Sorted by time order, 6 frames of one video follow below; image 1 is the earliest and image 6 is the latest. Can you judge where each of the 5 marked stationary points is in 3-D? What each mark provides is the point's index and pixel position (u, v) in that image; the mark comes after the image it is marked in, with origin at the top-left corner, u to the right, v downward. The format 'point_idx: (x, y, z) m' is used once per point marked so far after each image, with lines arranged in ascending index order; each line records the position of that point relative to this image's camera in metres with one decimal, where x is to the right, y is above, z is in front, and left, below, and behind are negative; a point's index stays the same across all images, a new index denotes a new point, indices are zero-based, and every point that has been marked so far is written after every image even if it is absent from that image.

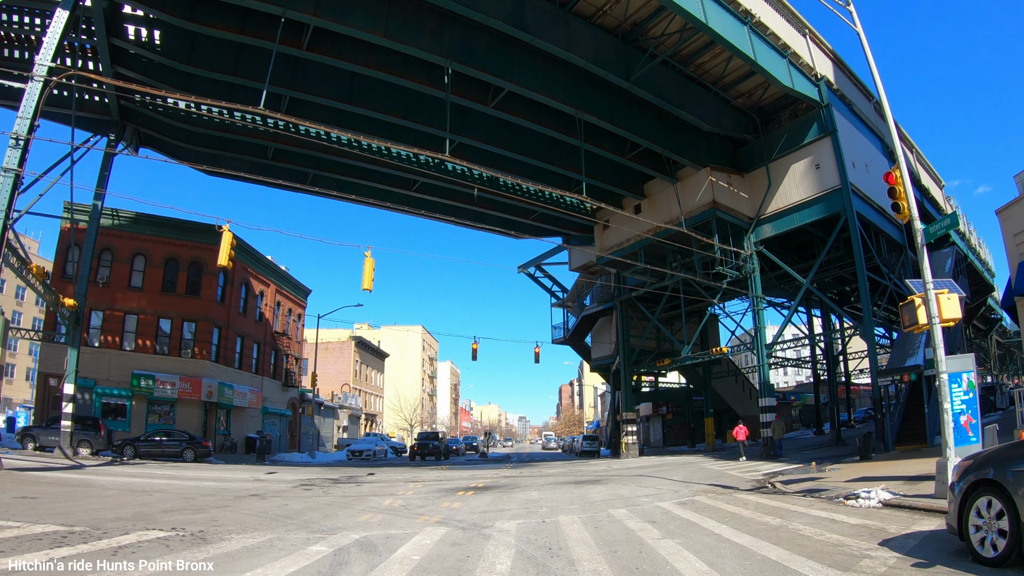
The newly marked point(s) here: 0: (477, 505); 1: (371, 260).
0: (-0.7, -4.3, +11.6) m
1: (-4.0, +0.8, +16.6) m
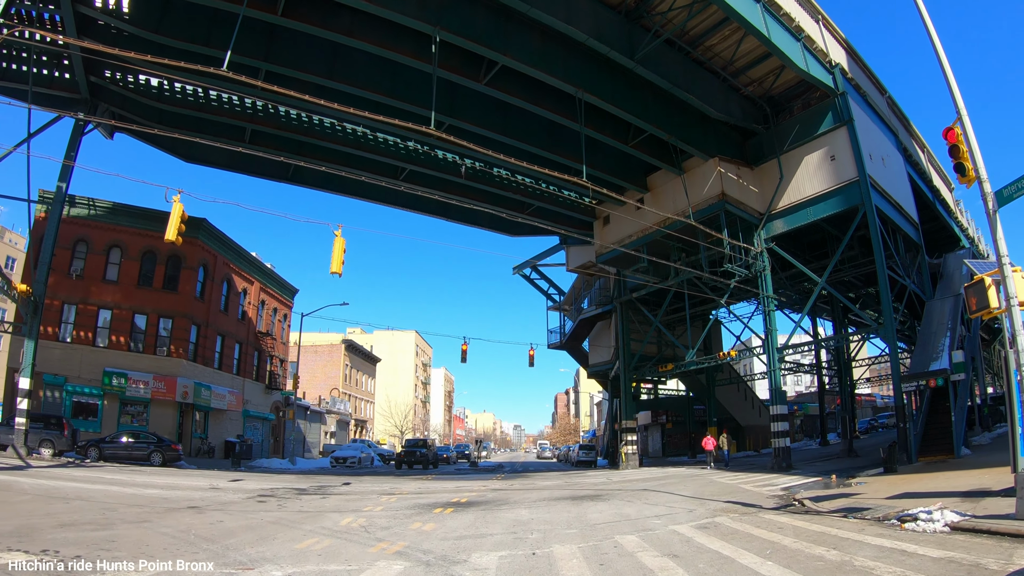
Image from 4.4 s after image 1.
0: (-1.0, -3.9, +9.6) m
1: (-4.2, +1.2, +14.6) m
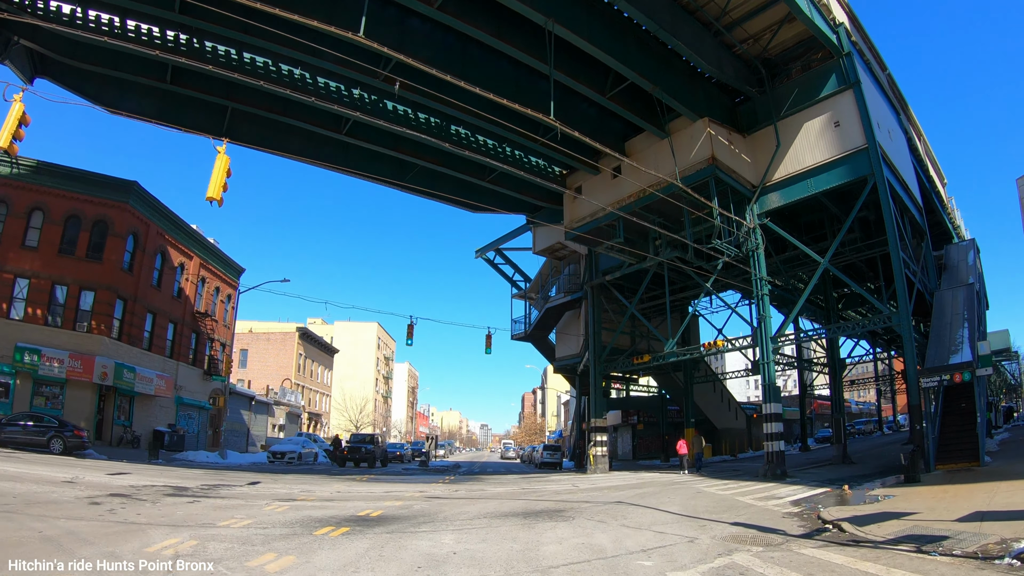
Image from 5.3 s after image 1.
0: (-1.9, -2.8, +6.0) m
1: (-5.2, +2.4, +10.8) m
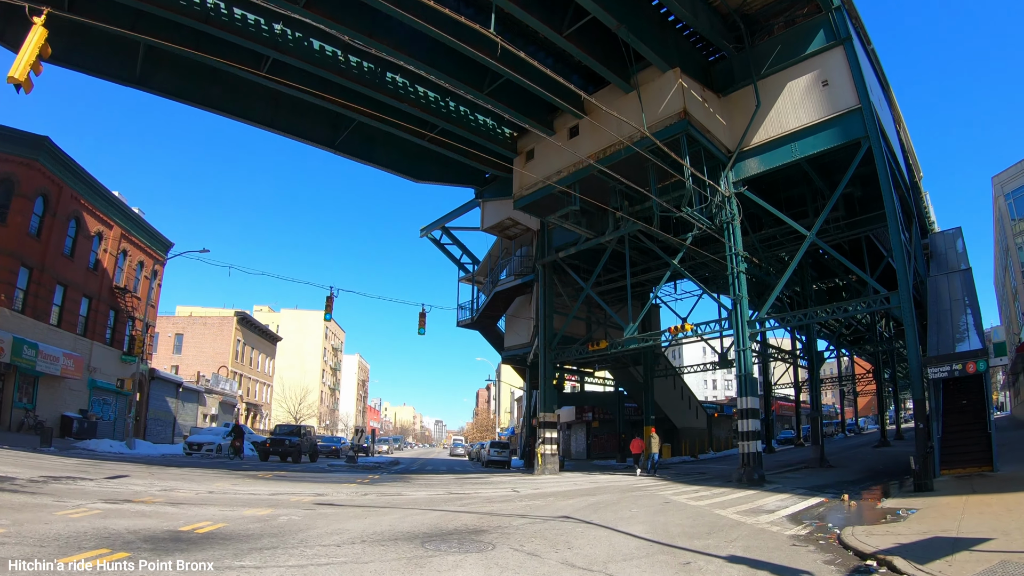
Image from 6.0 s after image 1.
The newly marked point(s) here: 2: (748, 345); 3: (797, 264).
0: (-2.8, -1.8, +2.7) m
1: (-6.2, +3.6, +7.3) m
2: (+7.0, -1.7, +17.6) m
3: (+8.8, +0.8, +18.3) m
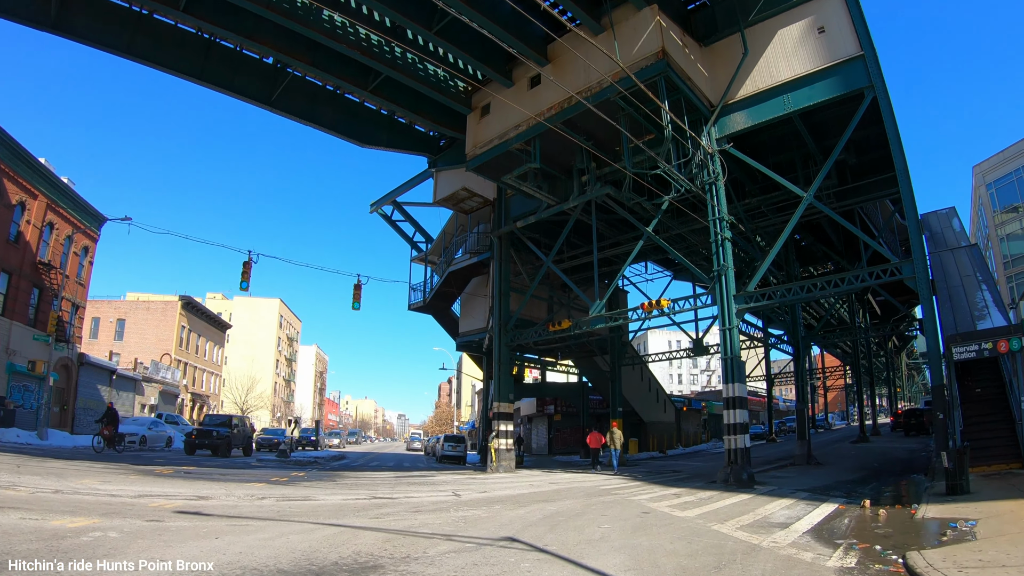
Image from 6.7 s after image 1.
0: (-3.2, -1.0, 0.0) m
1: (-6.8, +4.5, +4.4) m
2: (+5.7, -1.0, +15.4) m
3: (+7.5, +1.5, +16.2) m
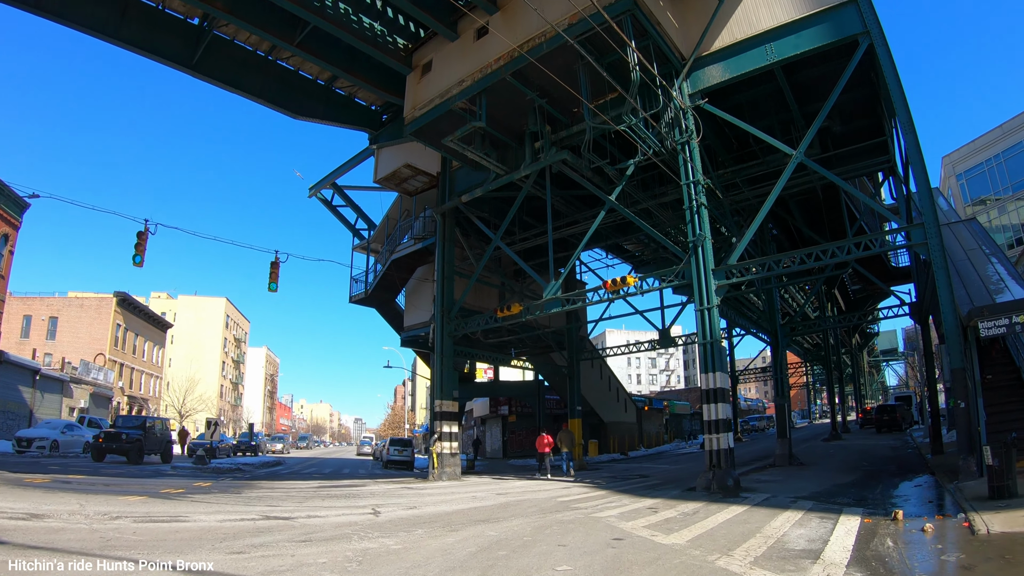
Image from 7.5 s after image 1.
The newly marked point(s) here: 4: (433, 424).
0: (-3.5, -0.4, -2.5) m
1: (-7.2, +5.1, +1.7) m
2: (+4.5, -0.4, +13.4) m
3: (+6.3, +2.0, +14.4) m
4: (-2.3, -4.3, +19.2) m
